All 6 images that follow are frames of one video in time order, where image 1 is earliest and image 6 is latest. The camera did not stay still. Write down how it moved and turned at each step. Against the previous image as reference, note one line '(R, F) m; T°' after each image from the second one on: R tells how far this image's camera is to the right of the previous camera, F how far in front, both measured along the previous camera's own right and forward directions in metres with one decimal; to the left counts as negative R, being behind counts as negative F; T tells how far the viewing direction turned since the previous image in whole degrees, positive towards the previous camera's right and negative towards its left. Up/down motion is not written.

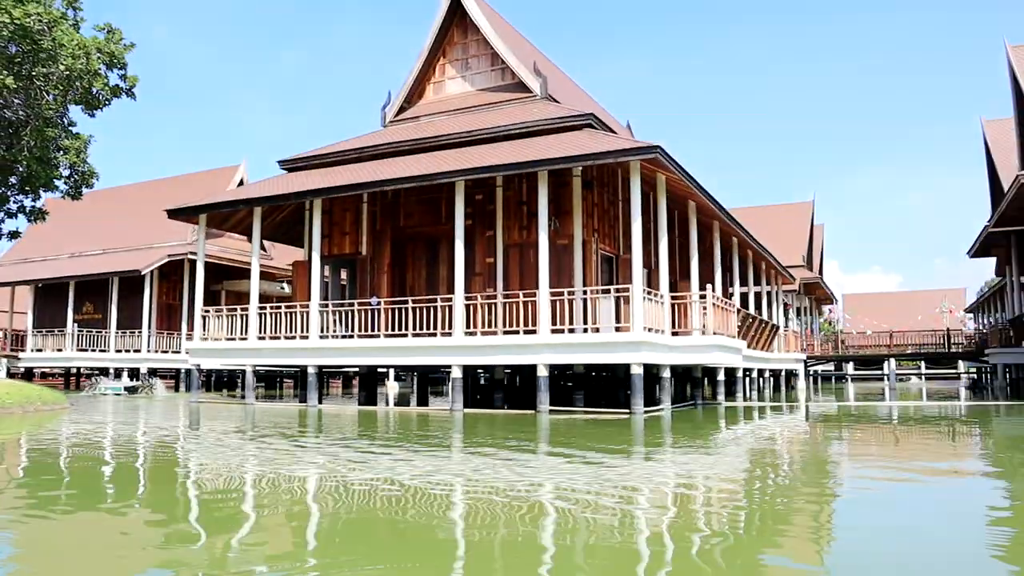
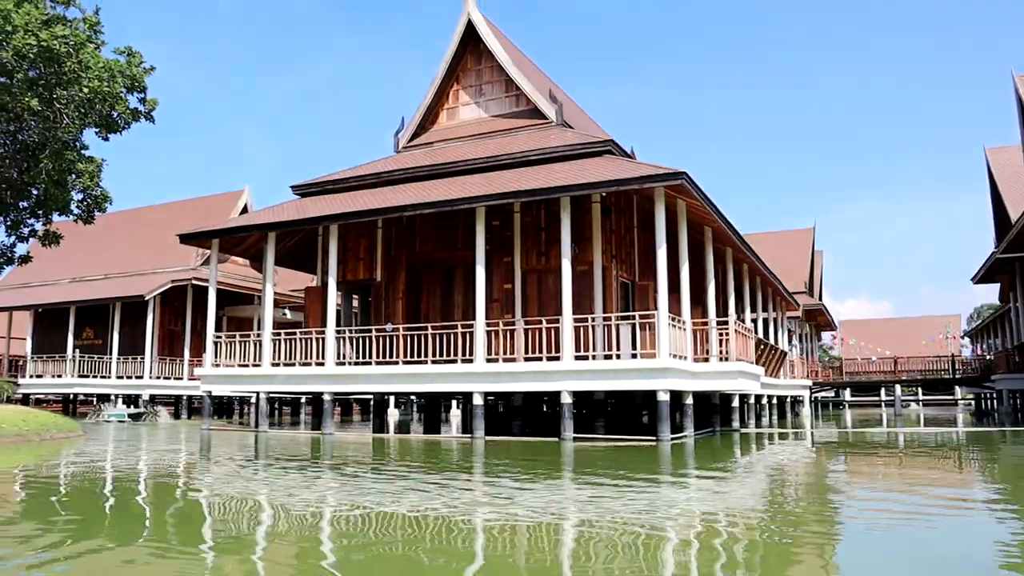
(-0.5, +0.1) m; +1°
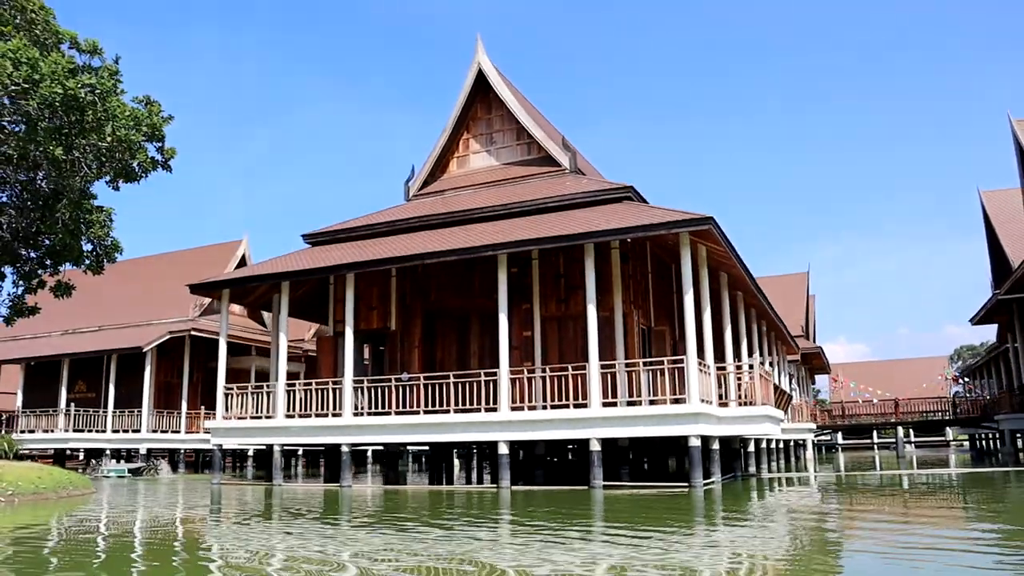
(-0.7, +0.1) m; +2°
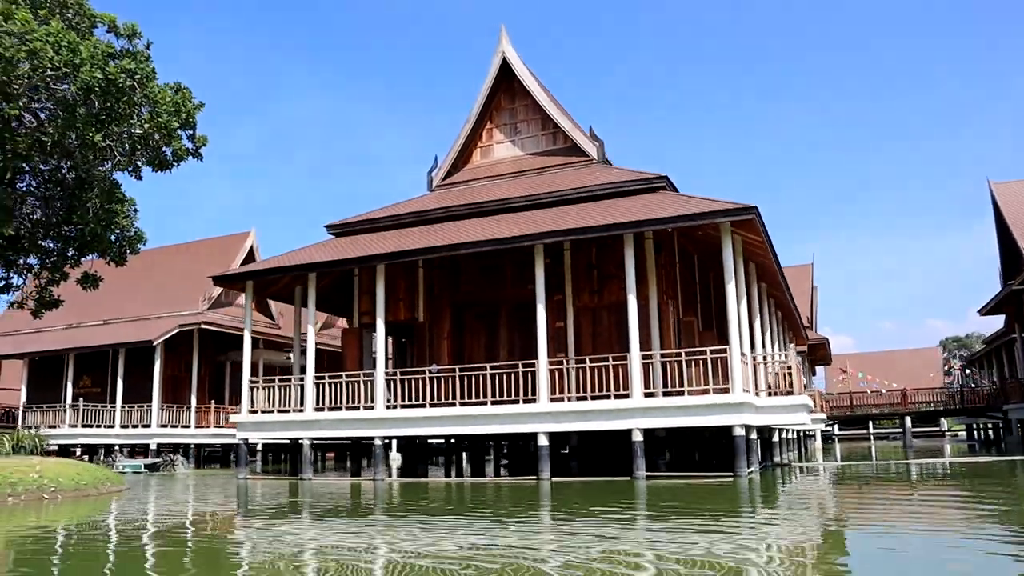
(-0.9, +0.1) m; +2°
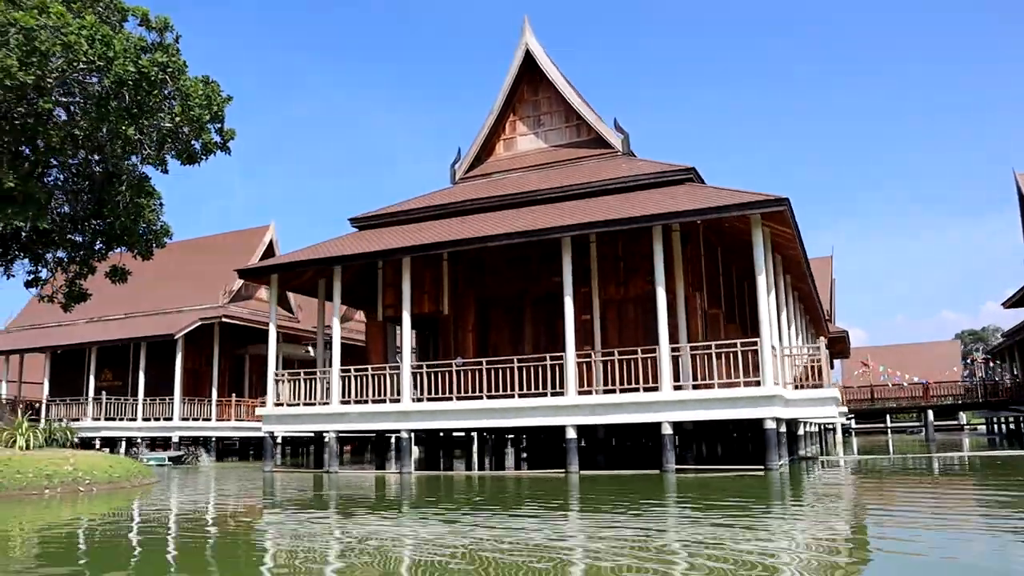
(-0.3, 0.0) m; -1°
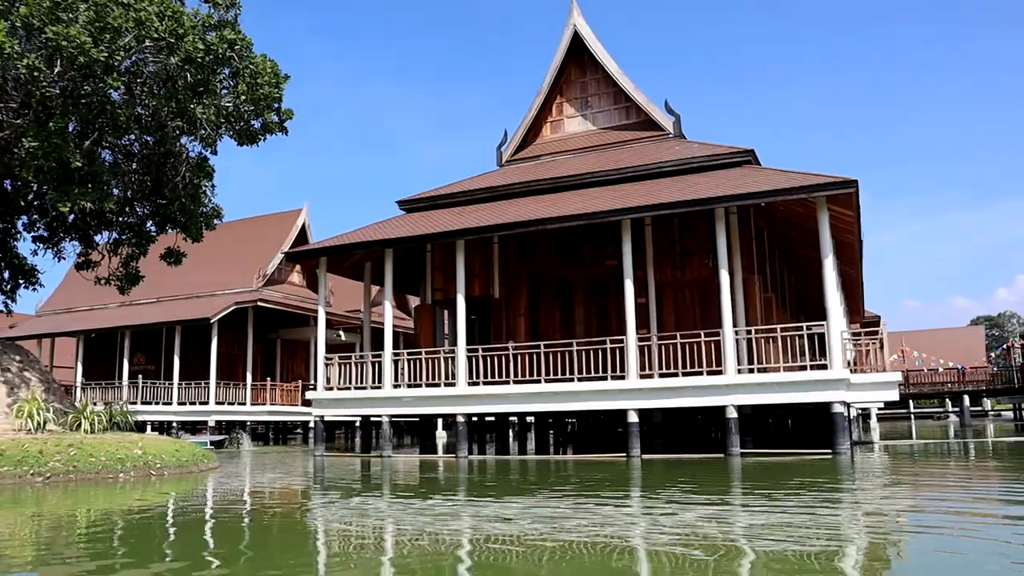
(-0.9, +0.1) m; 0°
